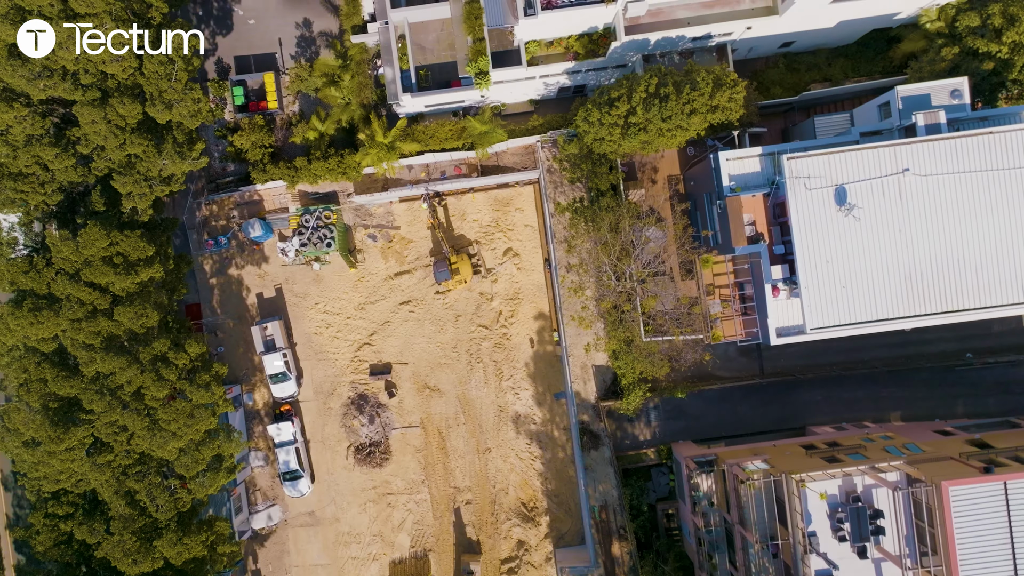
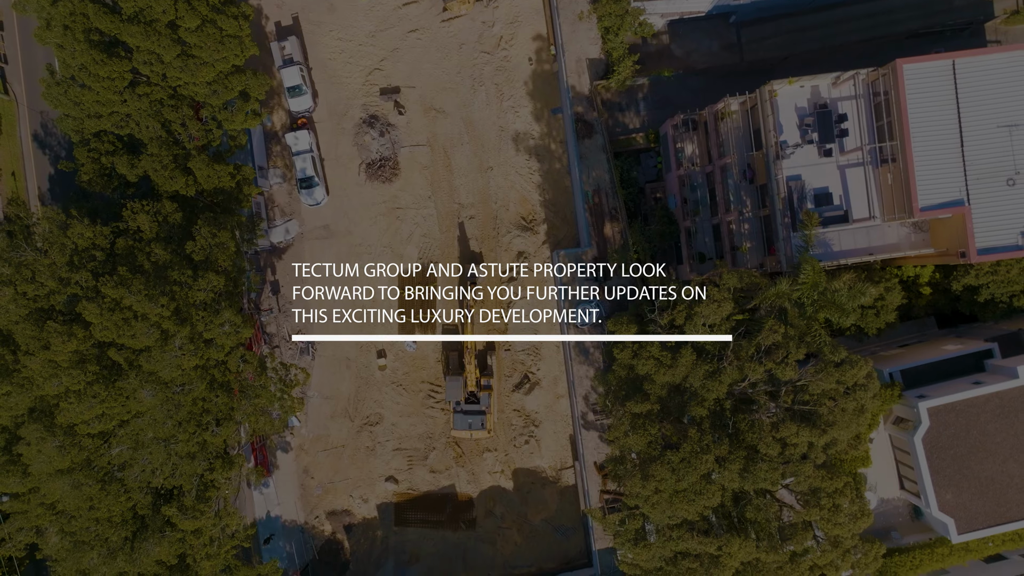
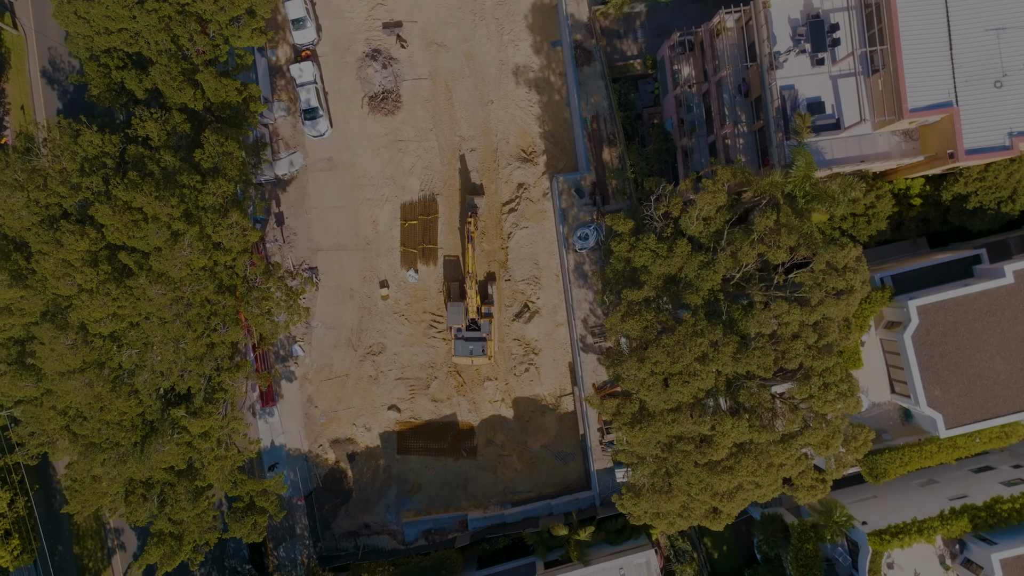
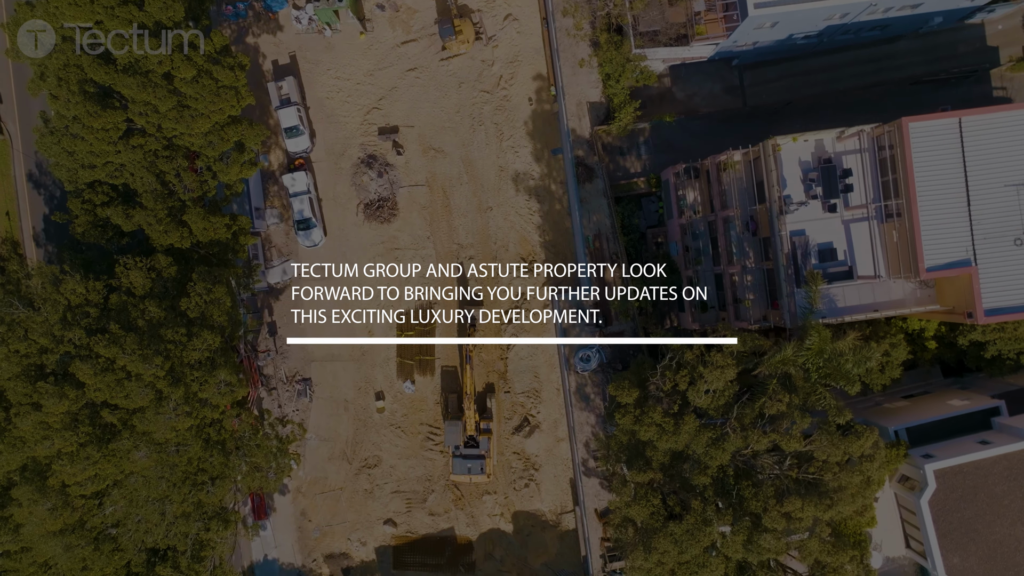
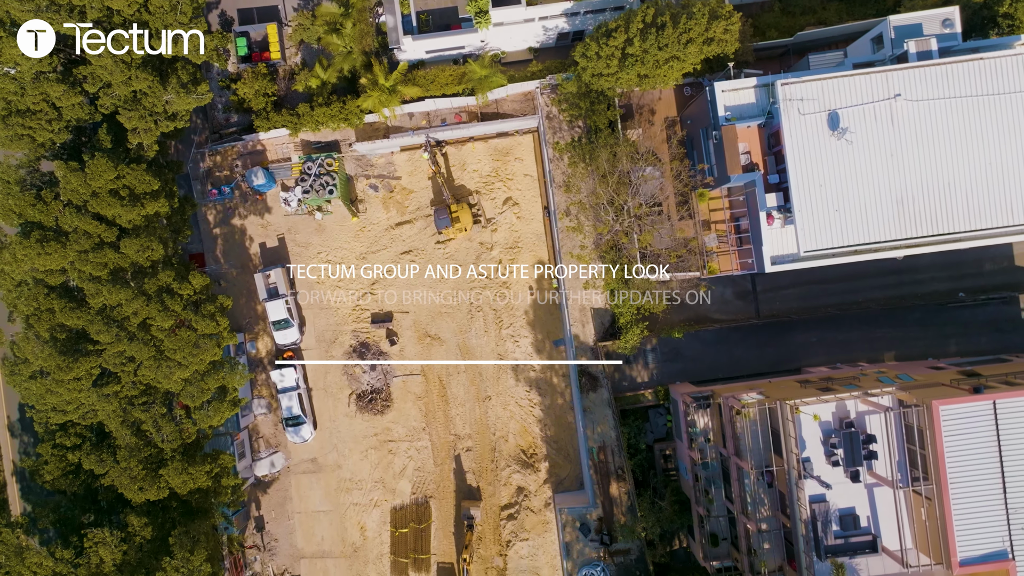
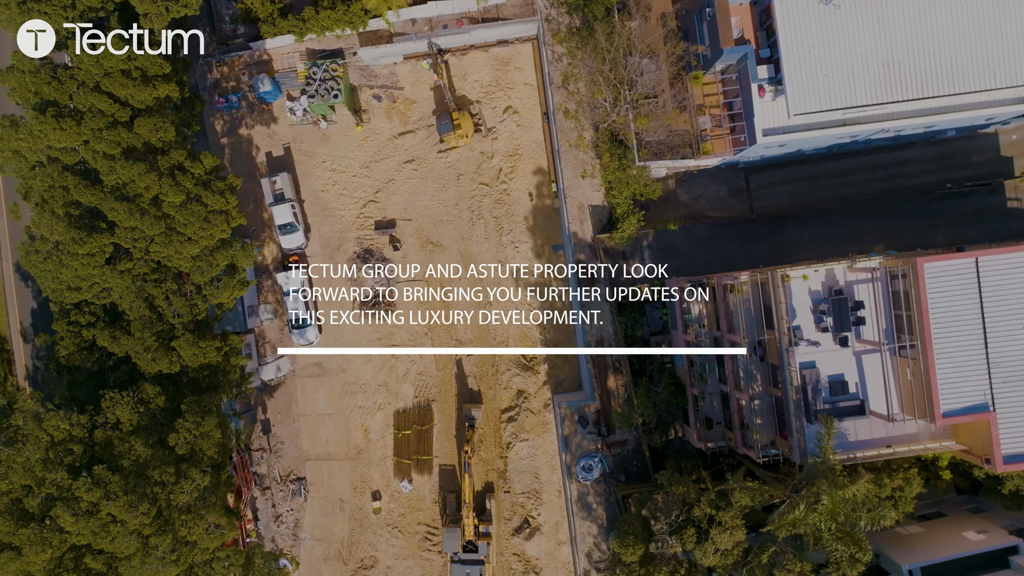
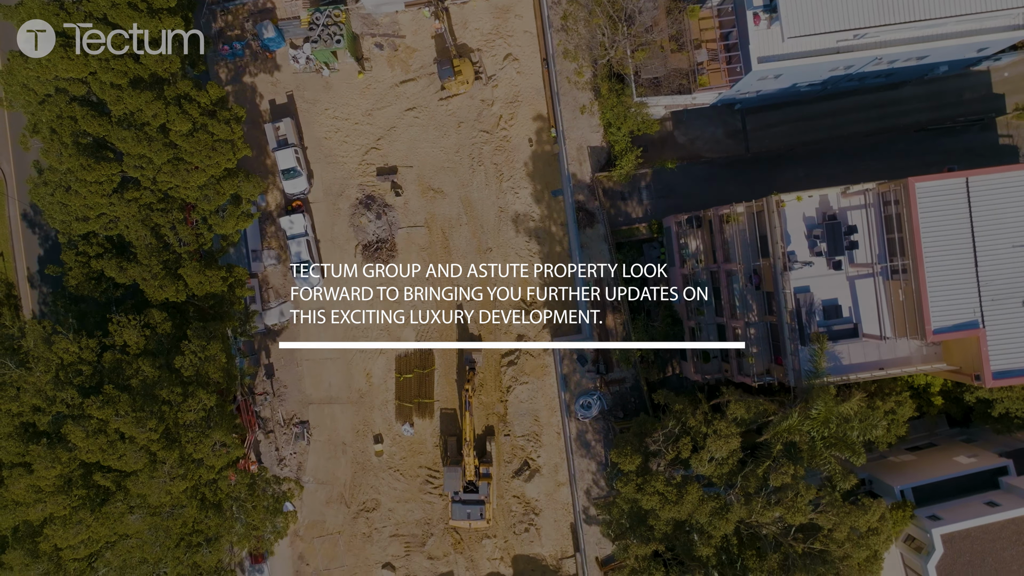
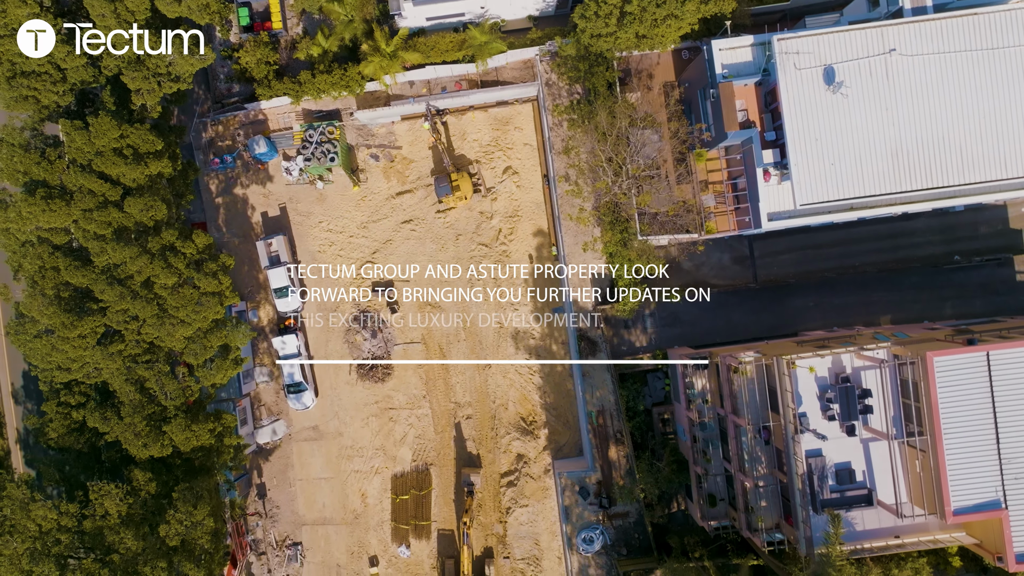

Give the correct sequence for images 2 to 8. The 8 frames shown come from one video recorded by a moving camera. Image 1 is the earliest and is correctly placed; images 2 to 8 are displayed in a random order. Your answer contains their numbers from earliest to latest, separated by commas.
5, 8, 6, 7, 4, 2, 3
